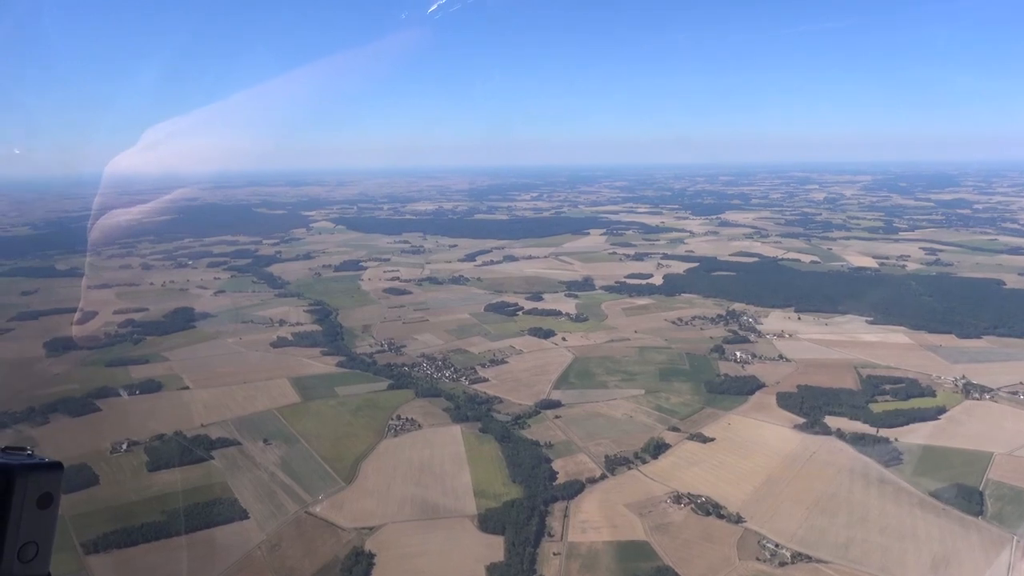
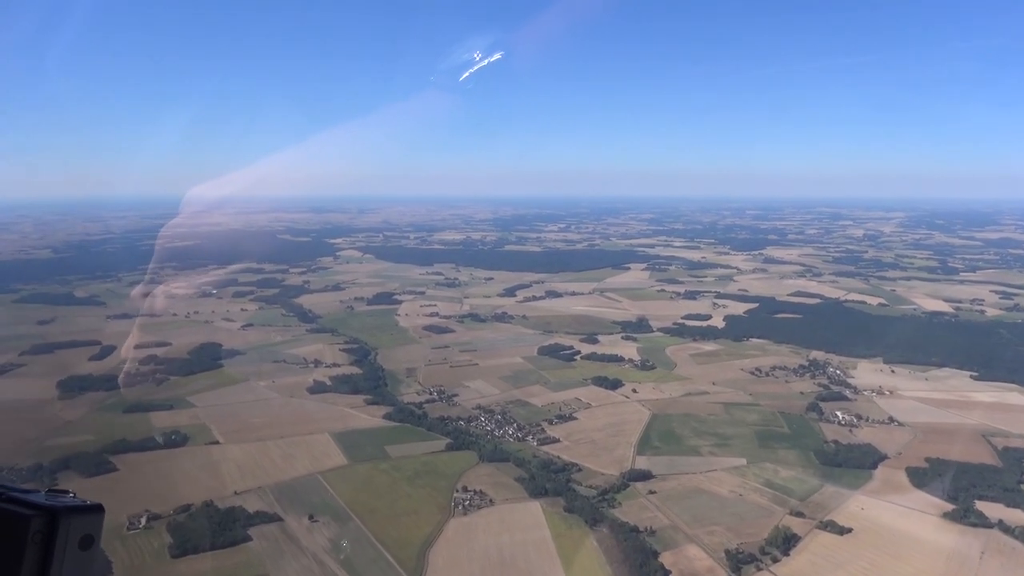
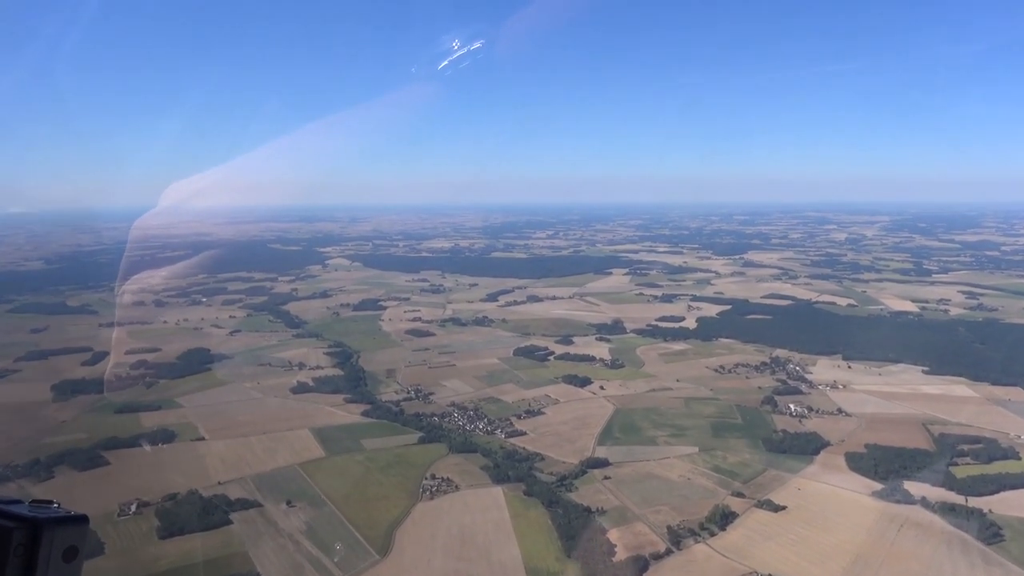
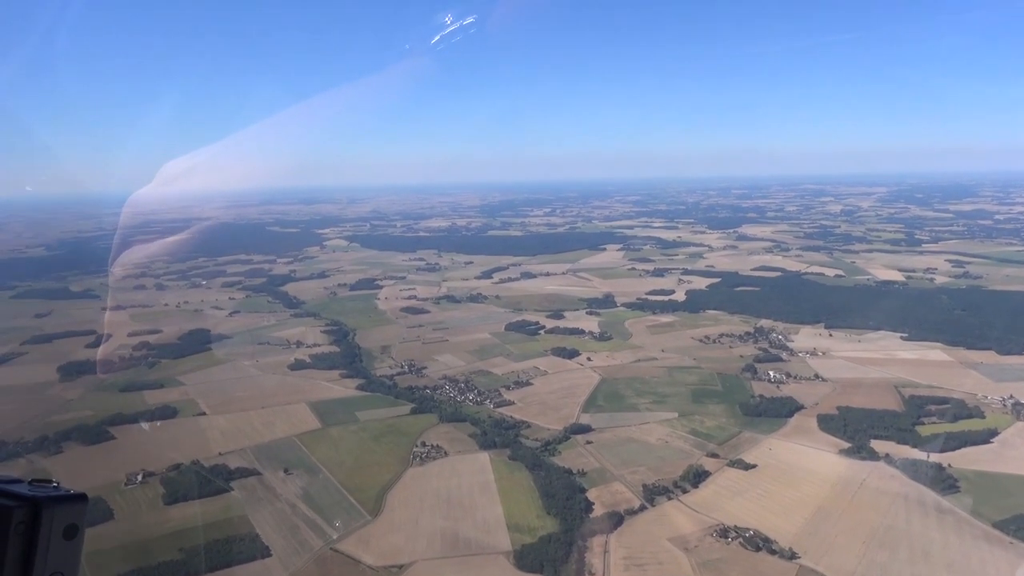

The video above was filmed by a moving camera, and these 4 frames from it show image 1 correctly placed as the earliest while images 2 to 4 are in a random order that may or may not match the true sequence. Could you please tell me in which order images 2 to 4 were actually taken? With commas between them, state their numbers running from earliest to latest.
4, 3, 2
